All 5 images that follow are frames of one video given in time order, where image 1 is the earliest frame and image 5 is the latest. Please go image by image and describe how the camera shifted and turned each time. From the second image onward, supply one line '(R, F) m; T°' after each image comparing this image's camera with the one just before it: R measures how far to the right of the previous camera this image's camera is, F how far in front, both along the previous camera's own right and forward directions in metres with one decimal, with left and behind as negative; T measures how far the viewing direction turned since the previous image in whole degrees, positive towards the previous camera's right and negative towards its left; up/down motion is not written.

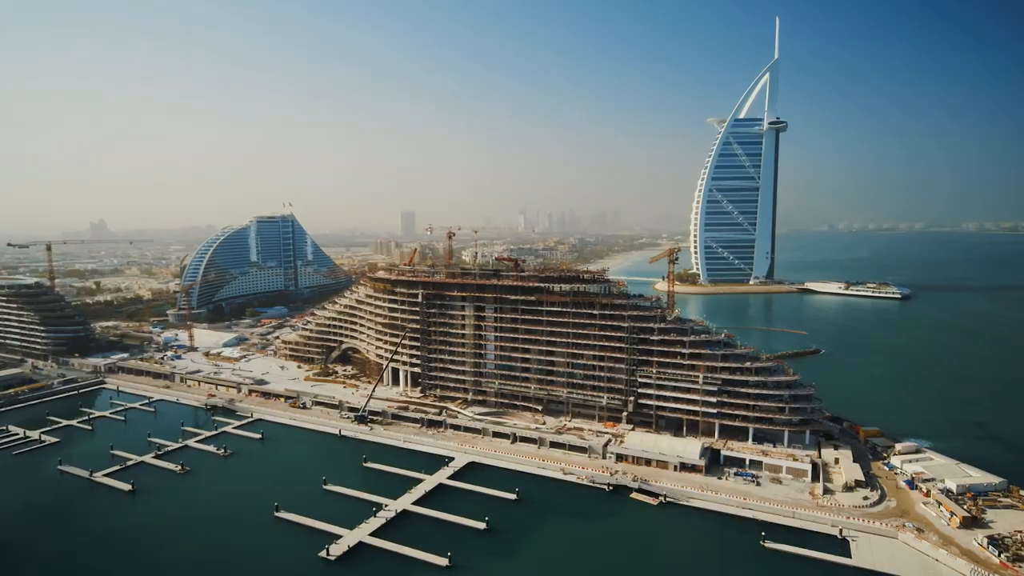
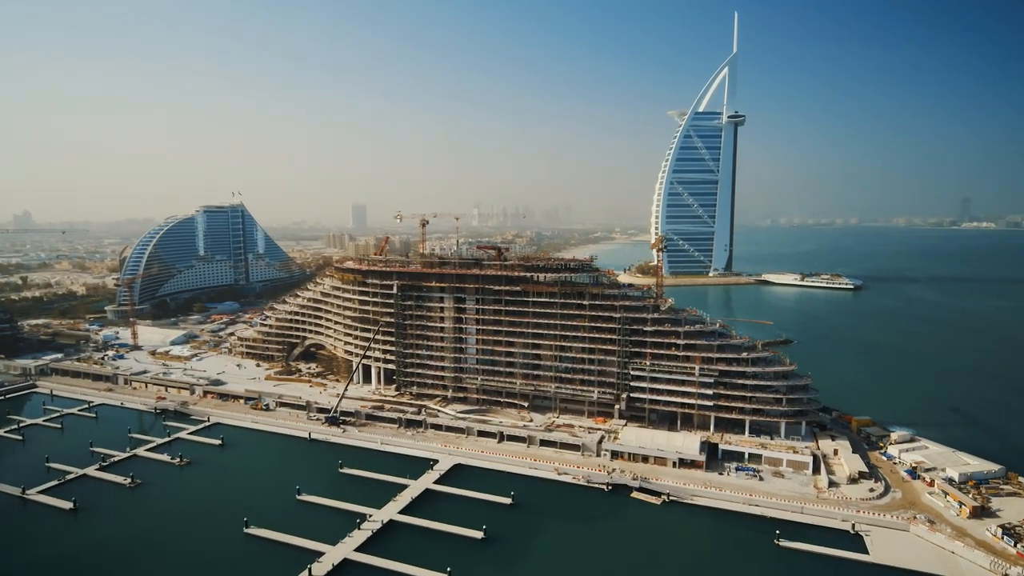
(-3.1, +3.8) m; +5°
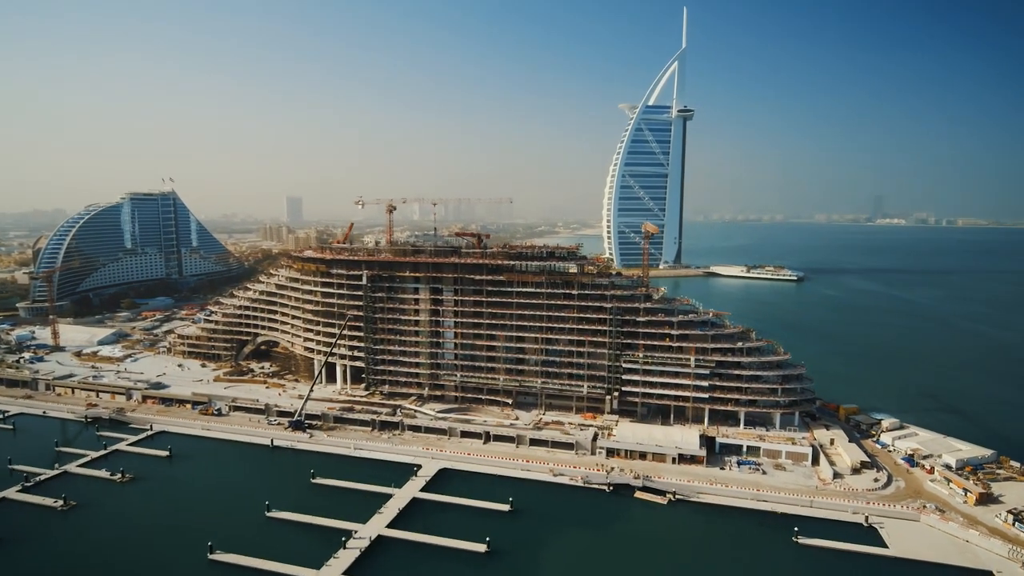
(-4.0, +4.0) m; +6°
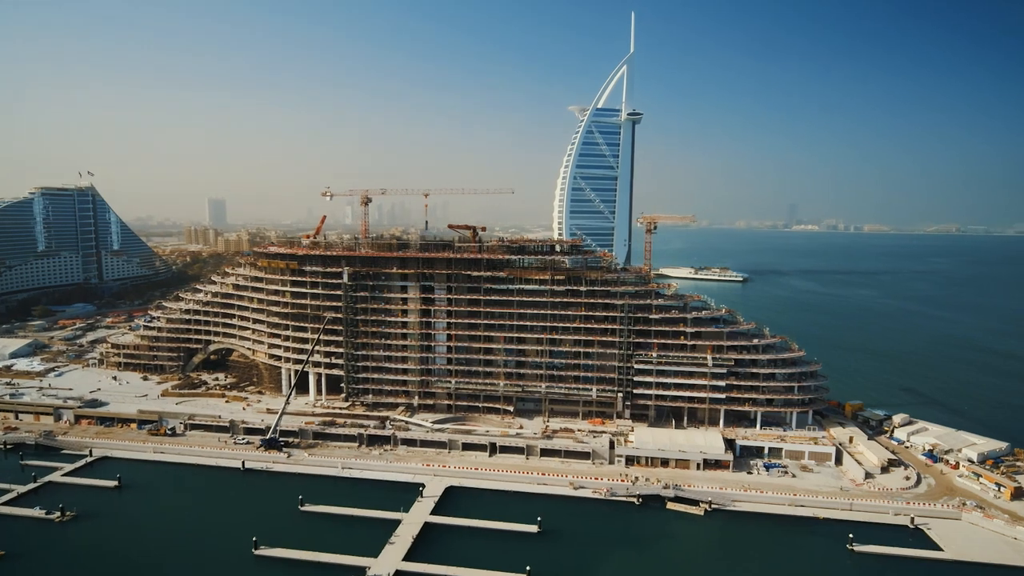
(-5.9, +4.8) m; +6°
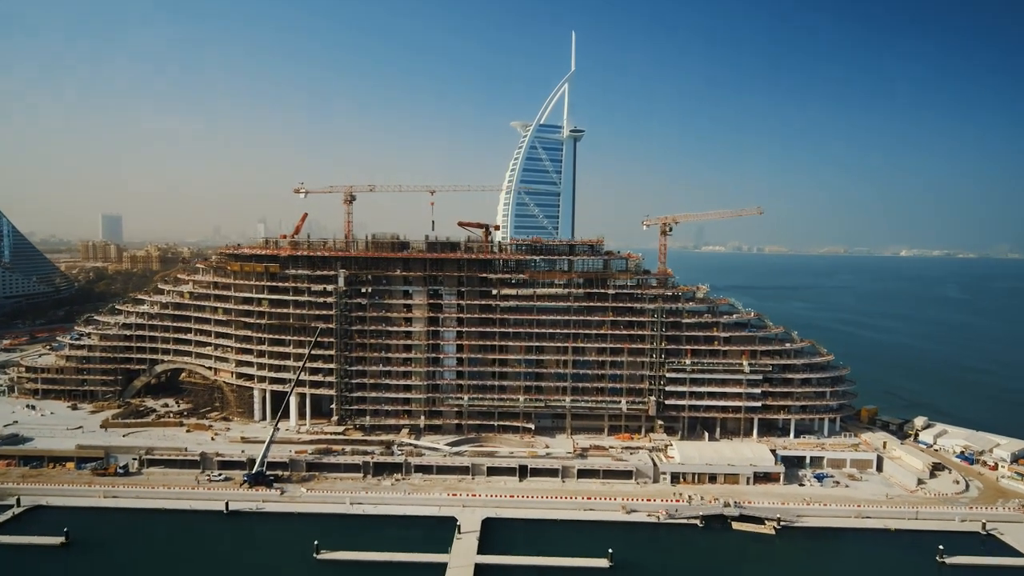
(-8.1, +5.4) m; +8°
